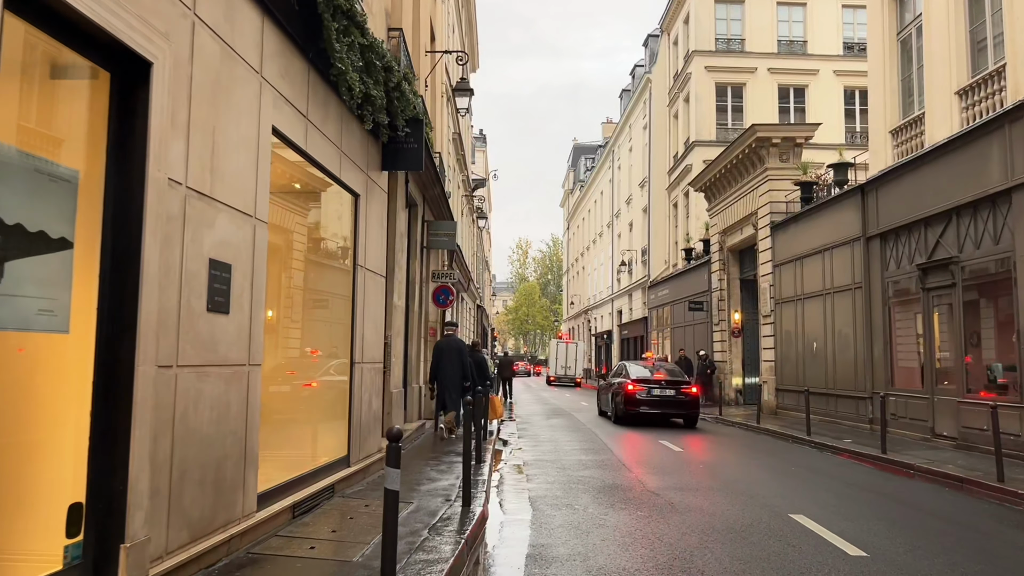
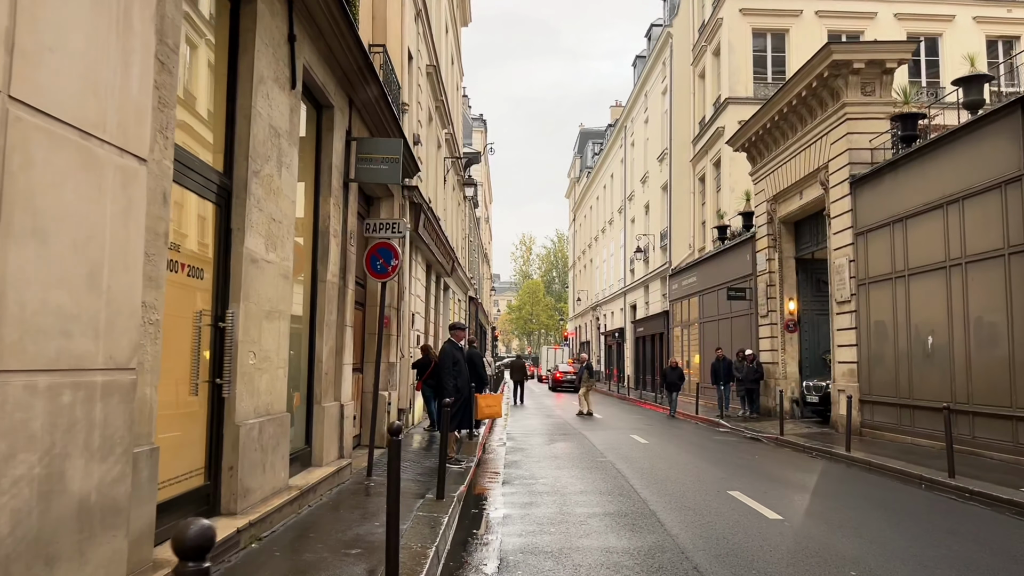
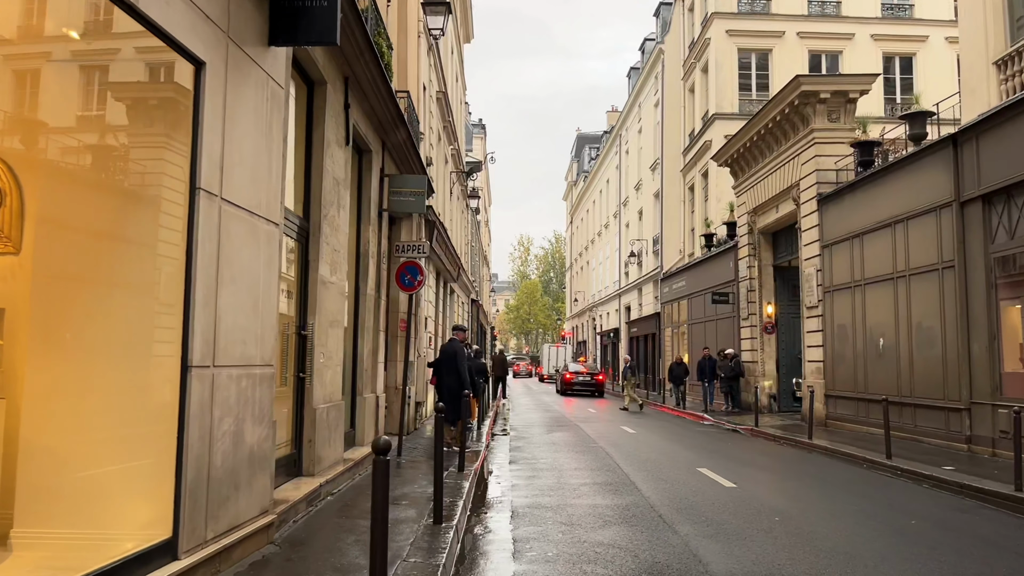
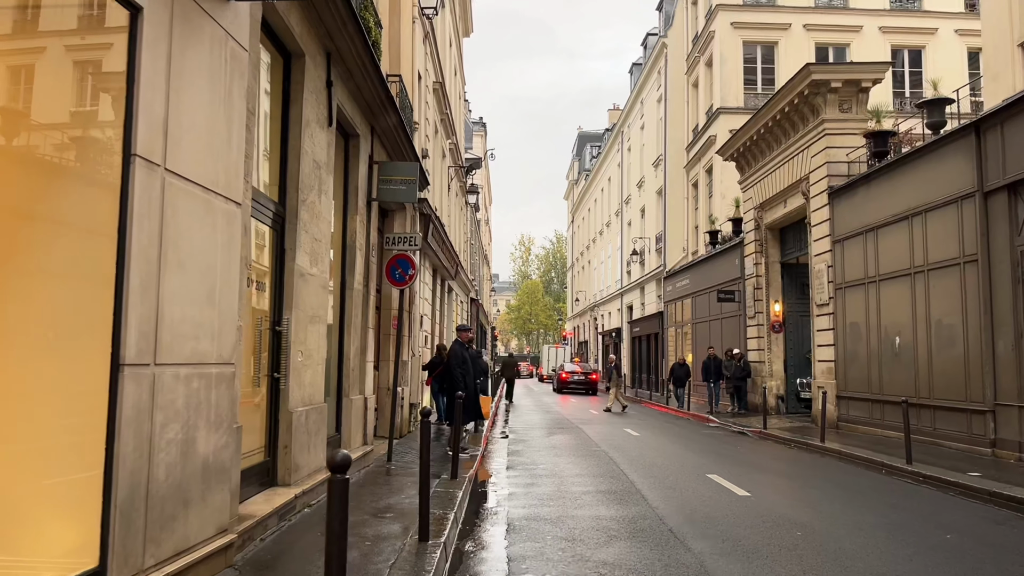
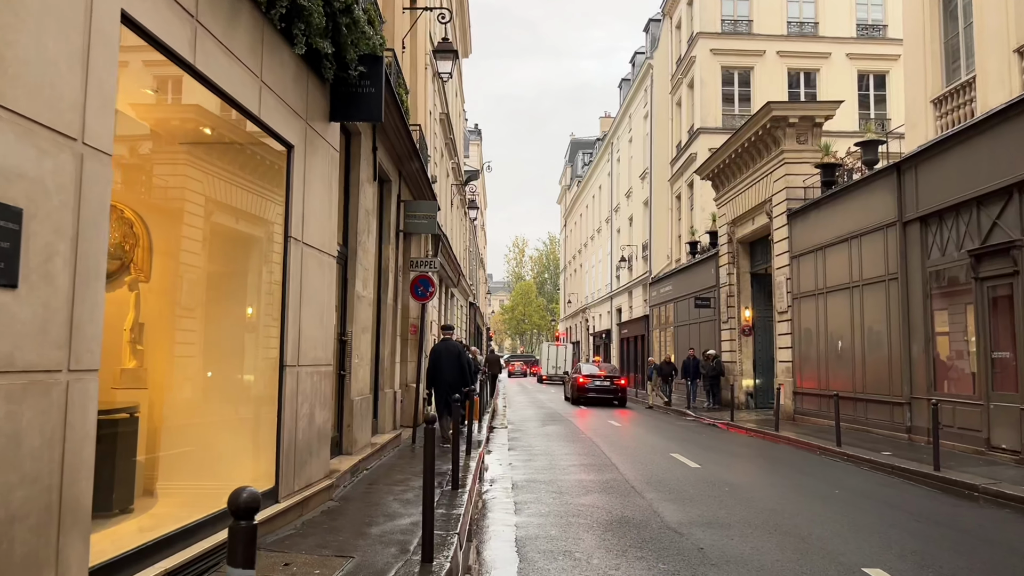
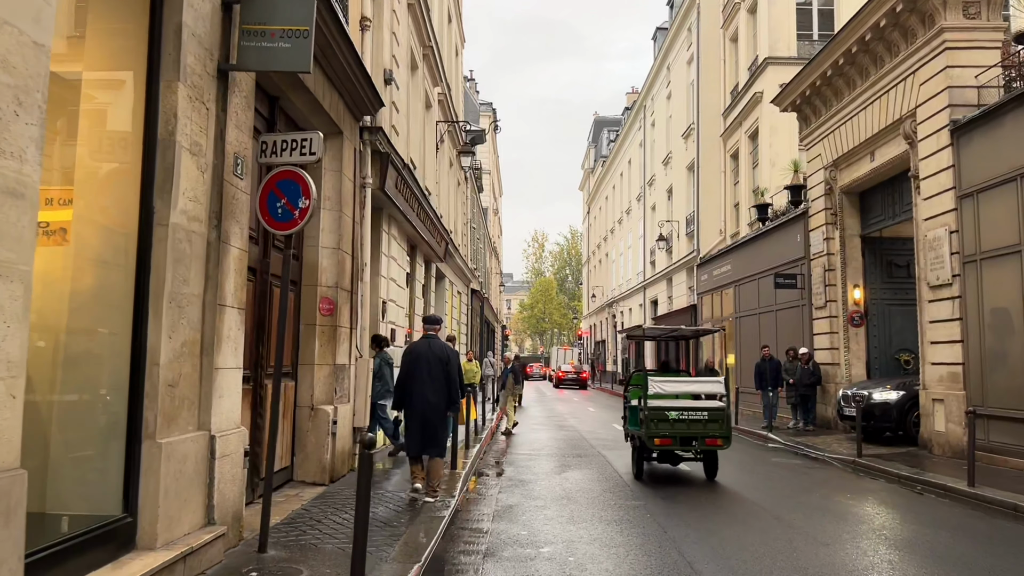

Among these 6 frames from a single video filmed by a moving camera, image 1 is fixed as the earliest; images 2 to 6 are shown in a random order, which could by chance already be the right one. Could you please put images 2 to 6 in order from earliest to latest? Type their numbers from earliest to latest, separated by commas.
5, 3, 4, 2, 6
